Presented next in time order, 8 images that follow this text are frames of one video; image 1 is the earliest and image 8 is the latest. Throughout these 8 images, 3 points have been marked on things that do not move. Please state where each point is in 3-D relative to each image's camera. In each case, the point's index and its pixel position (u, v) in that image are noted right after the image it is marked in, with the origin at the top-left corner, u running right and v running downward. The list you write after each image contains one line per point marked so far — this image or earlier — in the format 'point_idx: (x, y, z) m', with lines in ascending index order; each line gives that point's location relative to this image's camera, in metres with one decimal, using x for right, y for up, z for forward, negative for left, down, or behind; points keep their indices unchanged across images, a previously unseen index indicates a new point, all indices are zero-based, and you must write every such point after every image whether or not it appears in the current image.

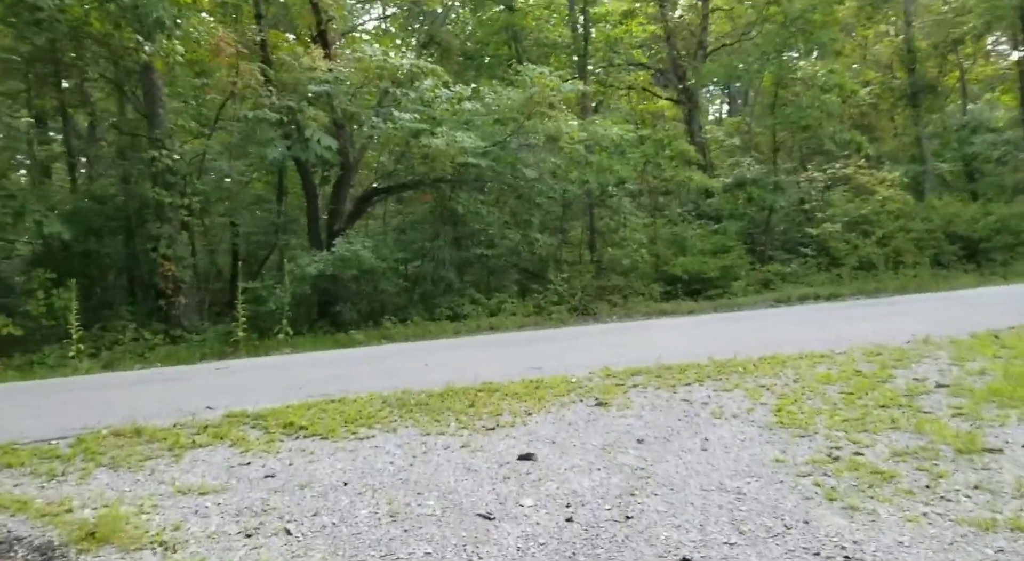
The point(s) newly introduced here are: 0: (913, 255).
0: (+7.3, +0.5, +17.8) m
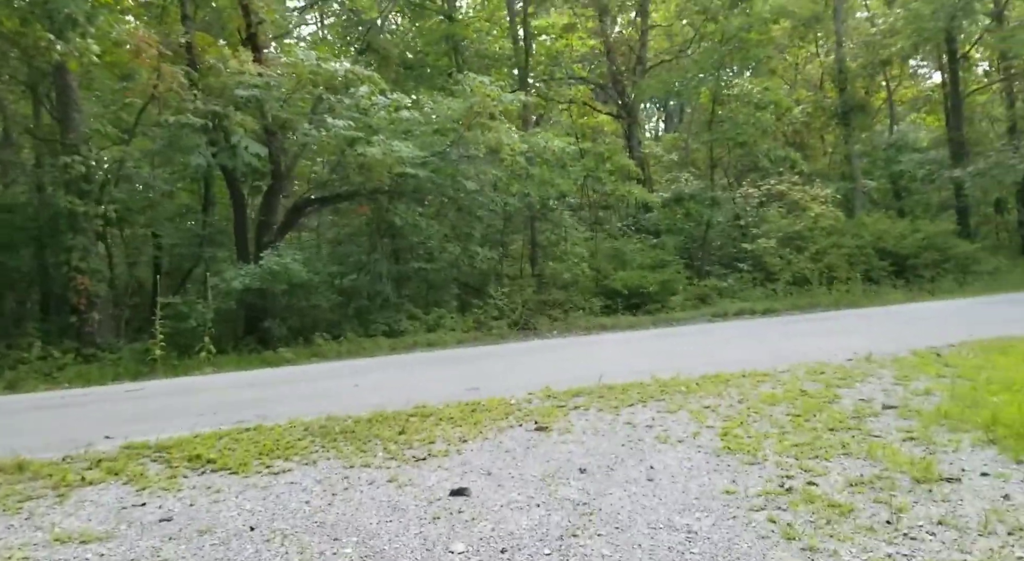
0: (+6.1, +0.2, +18.0) m
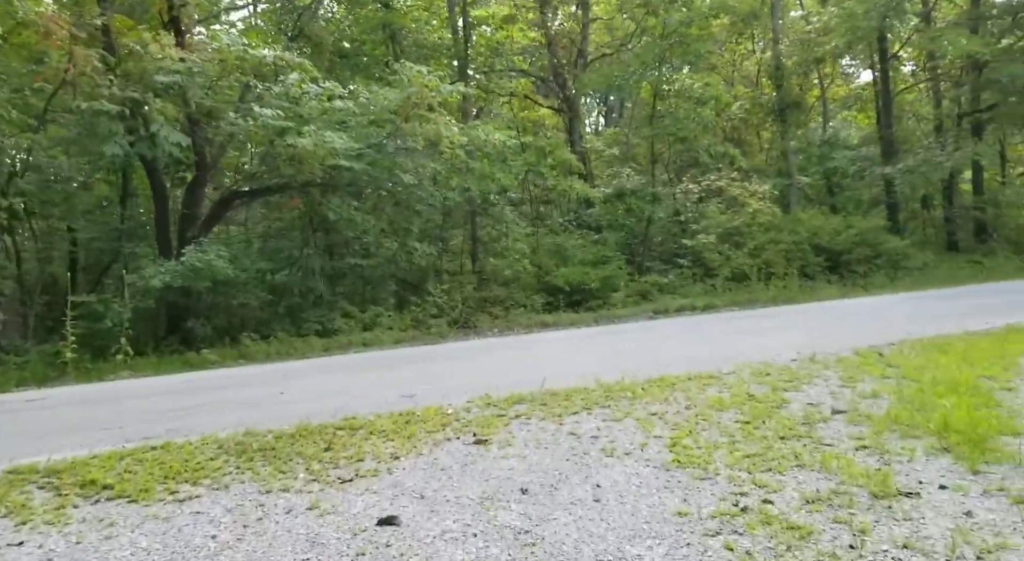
0: (+5.0, +0.3, +18.0) m
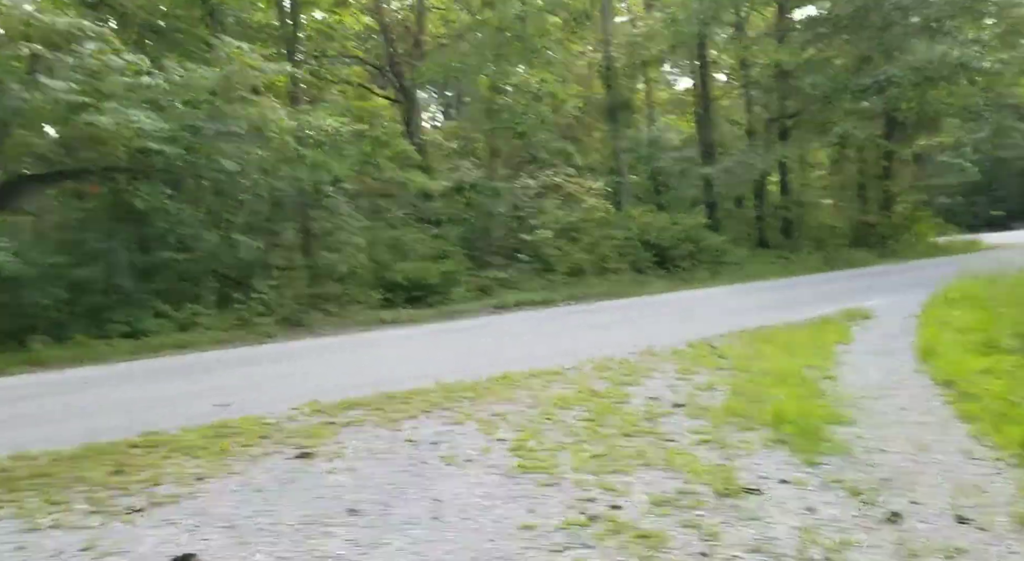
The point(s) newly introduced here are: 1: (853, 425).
0: (+2.0, +0.4, +18.3) m
1: (+2.3, -1.0, +6.7) m
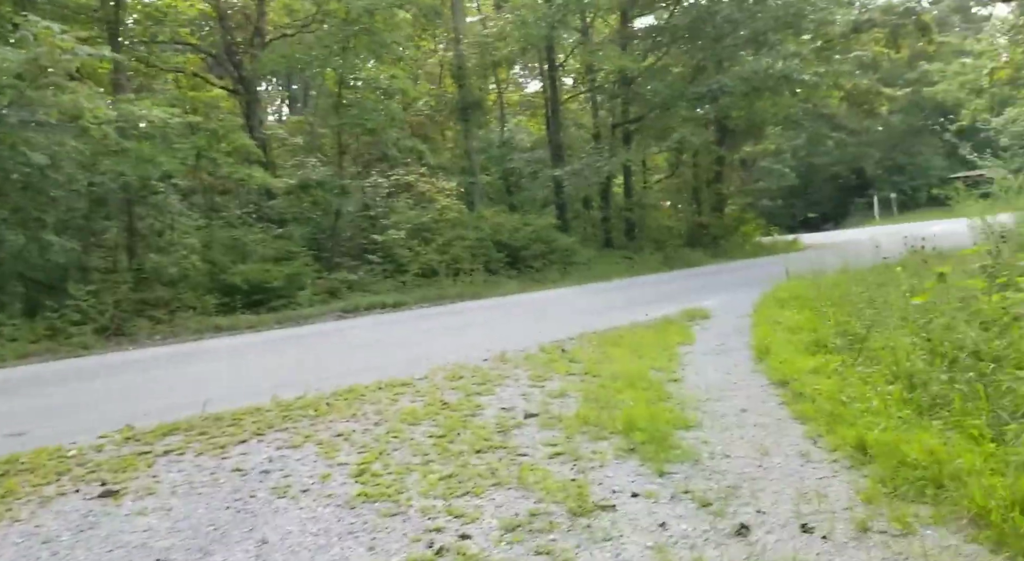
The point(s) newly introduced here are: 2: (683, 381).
0: (-0.8, +0.3, +18.1) m
1: (+1.3, -1.0, +6.7) m
2: (+1.5, -0.9, +8.3) m
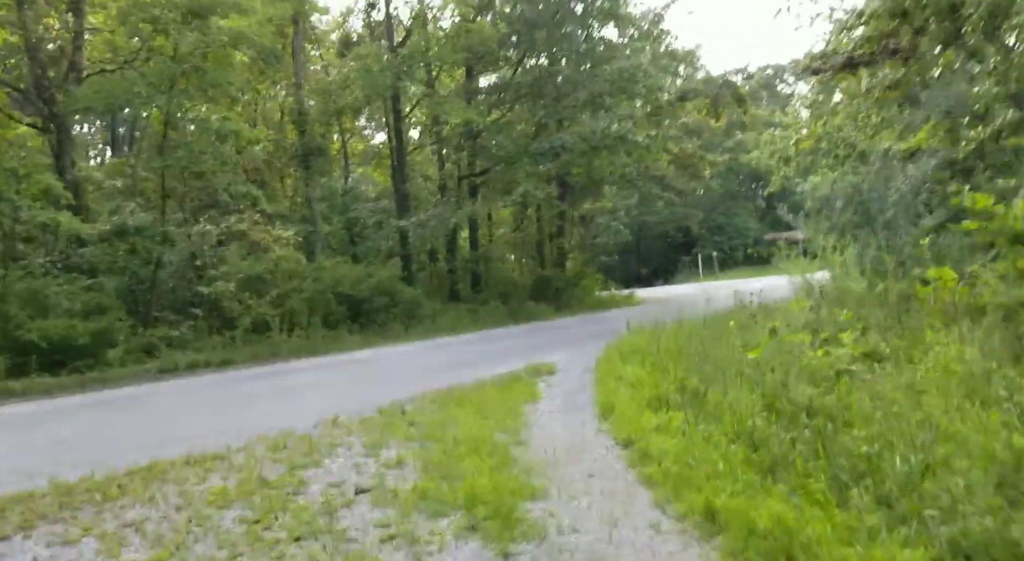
0: (-3.7, -0.6, +17.2) m
1: (+0.2, -1.4, +6.2) m
2: (+0.1, -1.4, +7.9) m
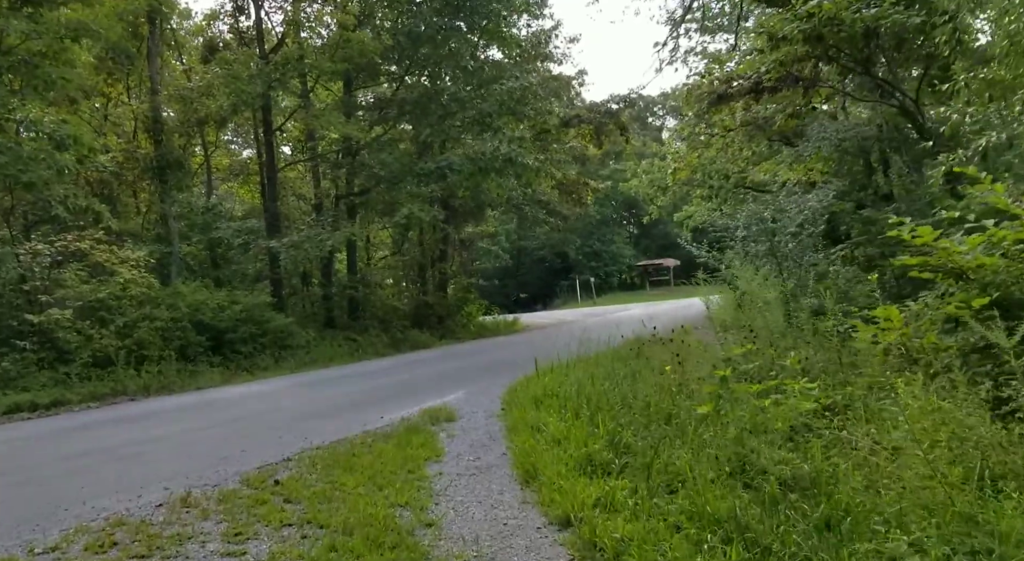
0: (-5.5, -1.1, +14.9) m
1: (-0.2, -1.6, +4.6) m
2: (-0.5, -1.6, +6.2) m
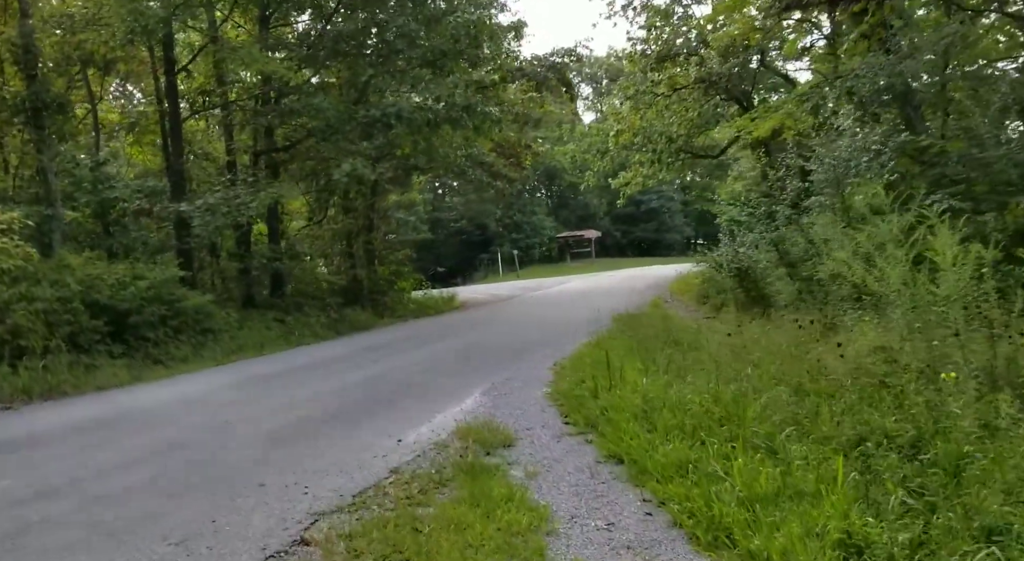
0: (-5.4, -0.7, +11.0) m
1: (+1.1, -1.5, +1.3) m
2: (+0.6, -1.4, +2.9) m
